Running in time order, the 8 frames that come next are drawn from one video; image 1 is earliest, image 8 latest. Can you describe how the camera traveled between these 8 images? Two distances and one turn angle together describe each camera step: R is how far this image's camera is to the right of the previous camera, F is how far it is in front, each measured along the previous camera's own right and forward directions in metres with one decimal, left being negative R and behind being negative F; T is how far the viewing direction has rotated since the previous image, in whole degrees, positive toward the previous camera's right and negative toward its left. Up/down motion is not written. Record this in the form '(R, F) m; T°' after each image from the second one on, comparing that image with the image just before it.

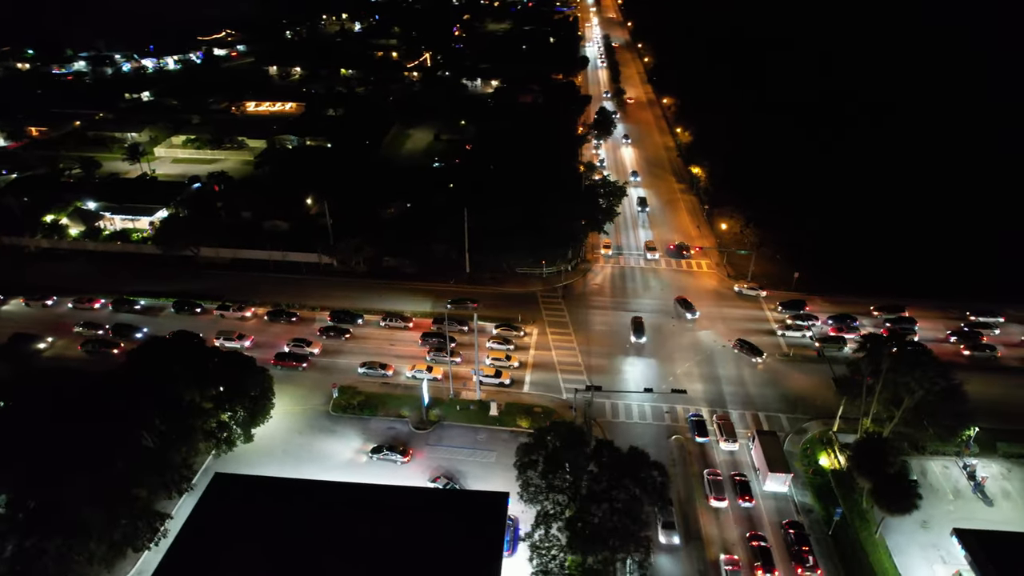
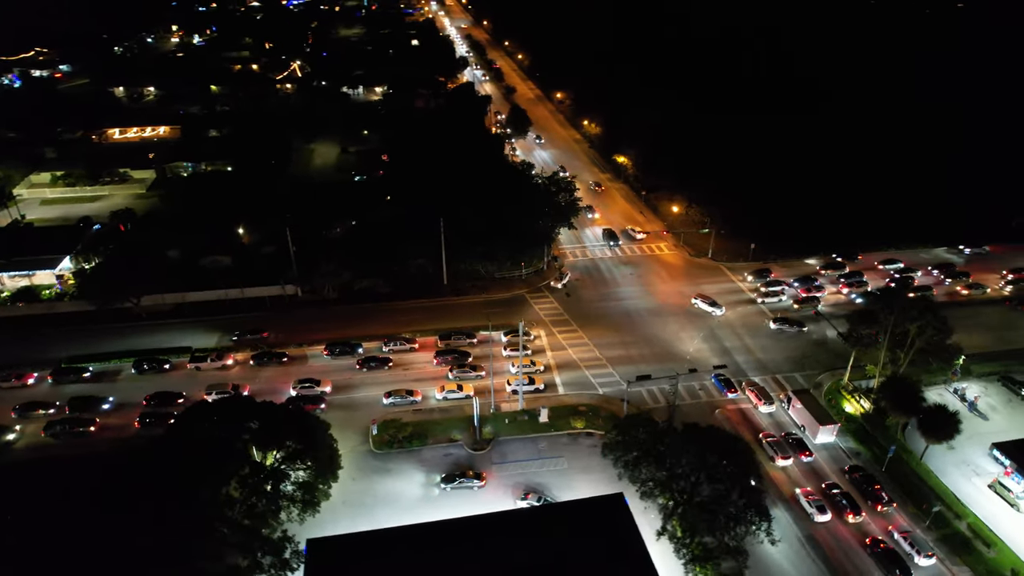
(-13.0, +2.3) m; +13°
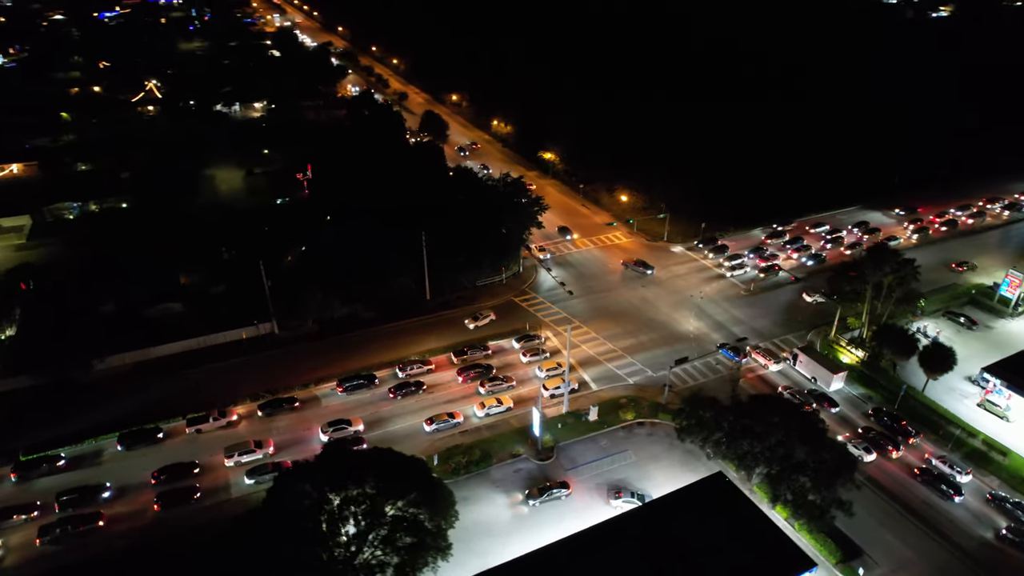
(-12.8, +2.2) m; +13°
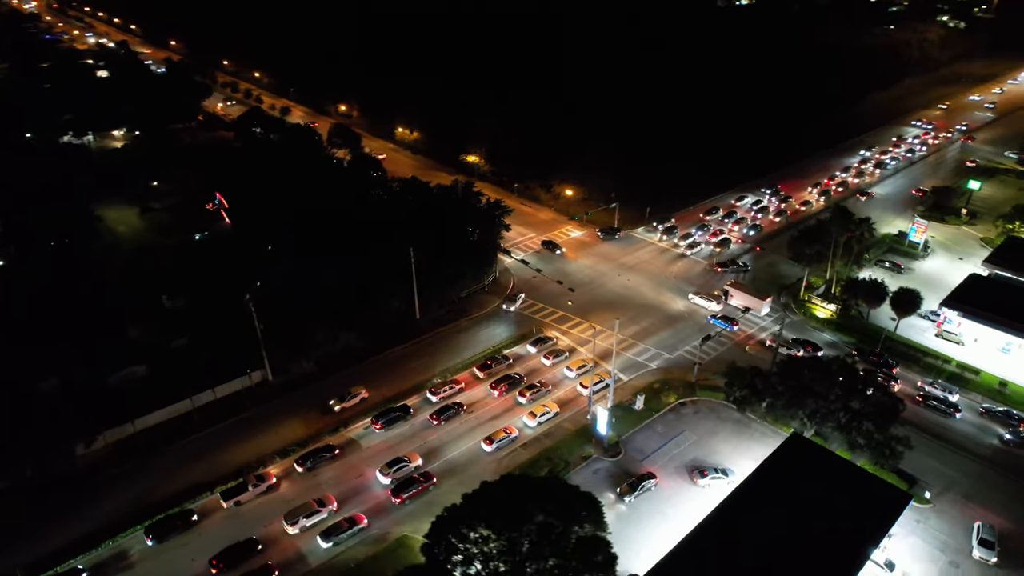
(-13.4, +2.4) m; +14°
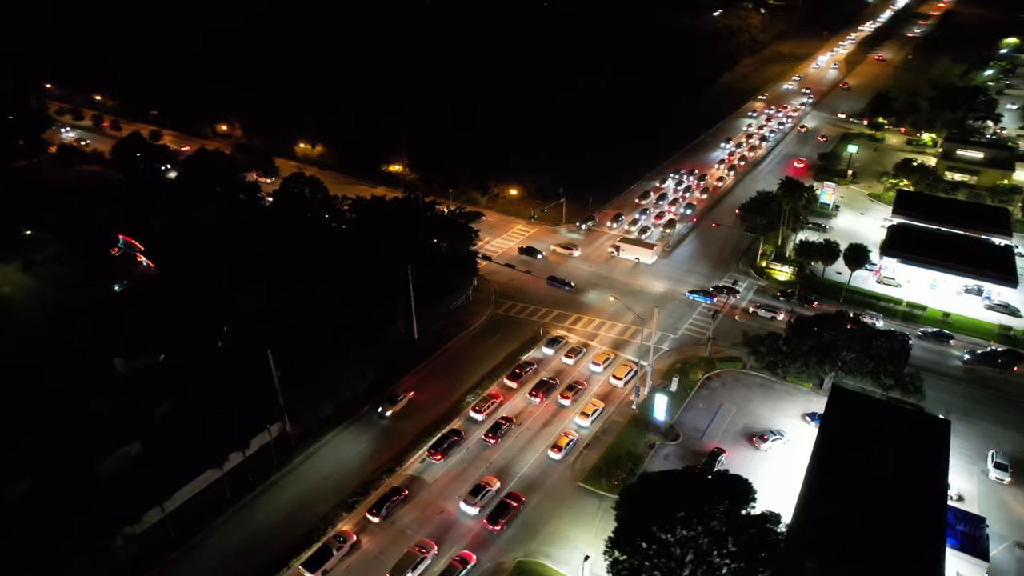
(-13.3, +2.4) m; +14°
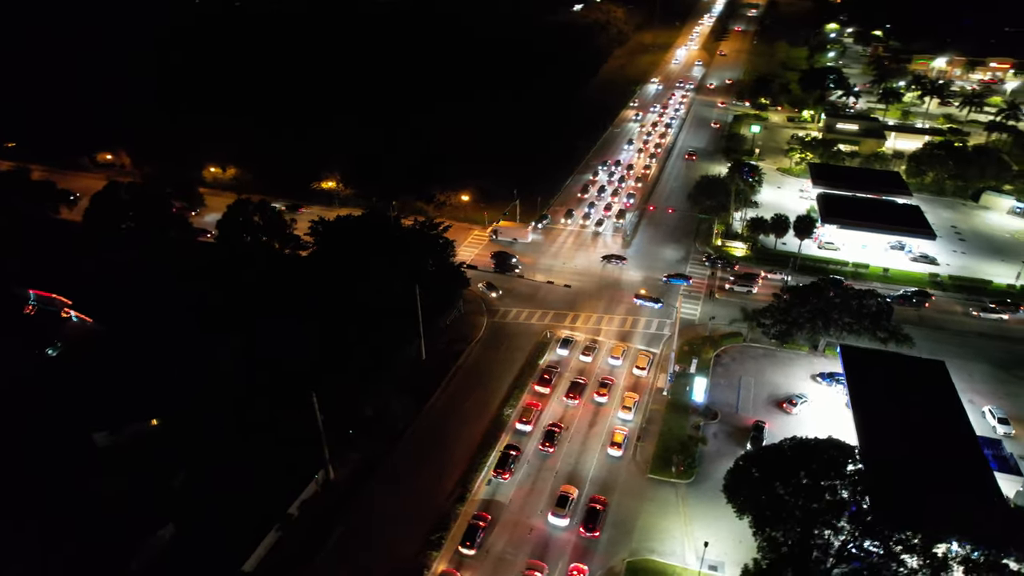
(-11.8, +1.9) m; +12°
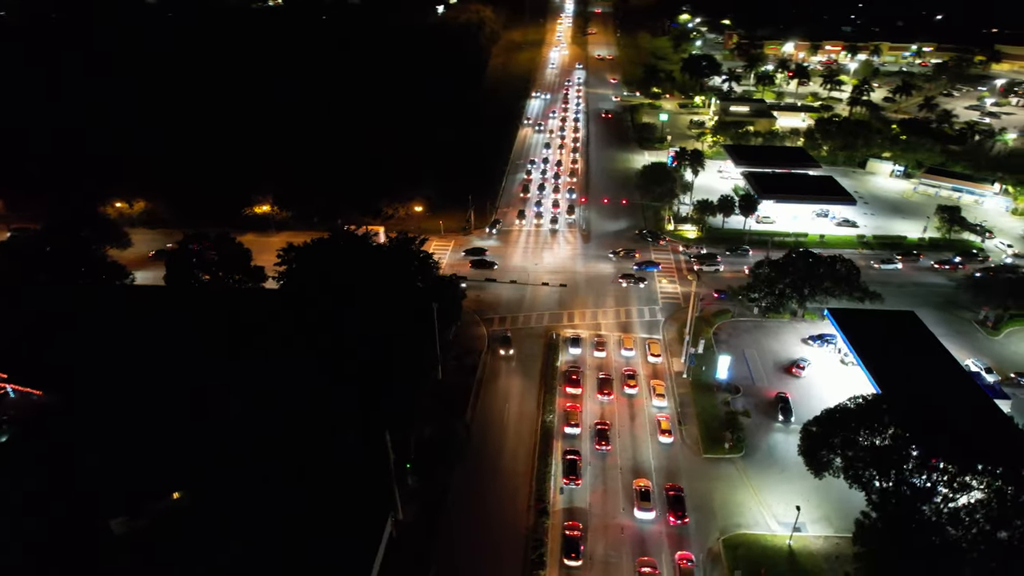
(-11.6, +1.7) m; +12°
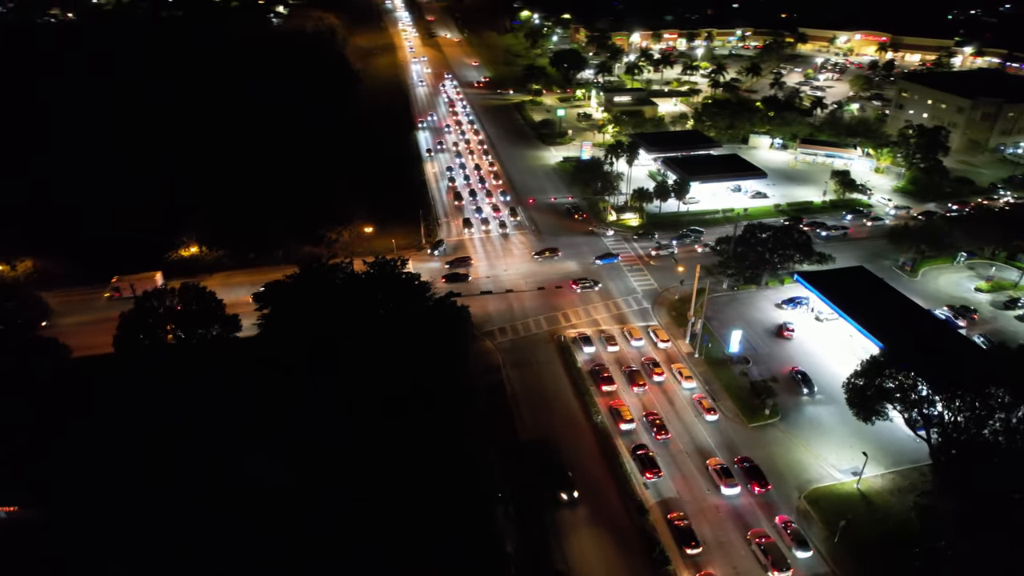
(-13.8, +2.3) m; +14°
